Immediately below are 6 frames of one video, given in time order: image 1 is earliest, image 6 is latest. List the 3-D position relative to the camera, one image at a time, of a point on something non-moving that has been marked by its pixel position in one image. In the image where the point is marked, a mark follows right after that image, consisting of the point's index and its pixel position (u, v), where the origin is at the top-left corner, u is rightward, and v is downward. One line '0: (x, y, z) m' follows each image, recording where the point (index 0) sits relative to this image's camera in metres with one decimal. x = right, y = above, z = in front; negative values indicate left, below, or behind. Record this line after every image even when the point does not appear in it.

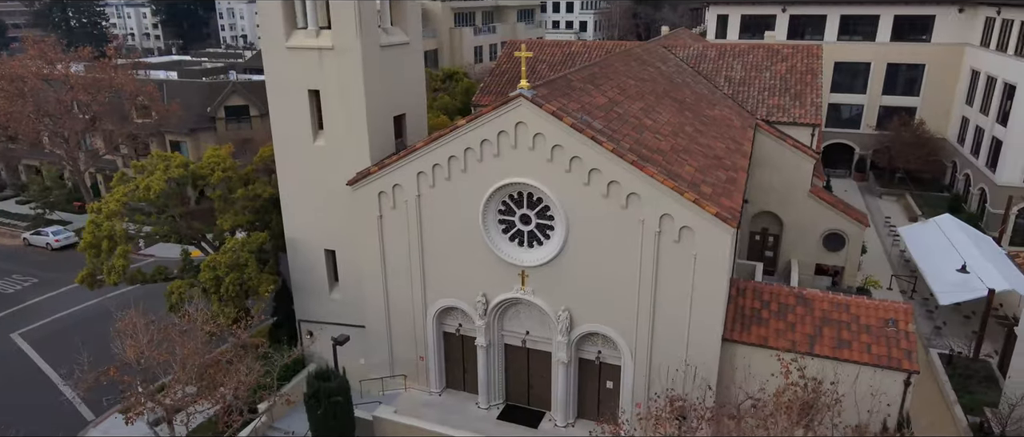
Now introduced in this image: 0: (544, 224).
0: (+0.9, -0.2, +18.9) m
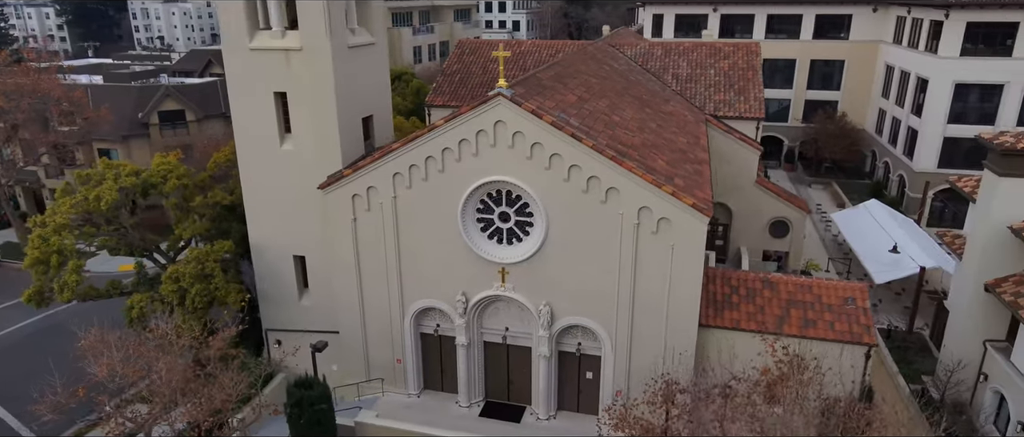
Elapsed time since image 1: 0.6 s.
0: (+0.3, -0.1, +19.2) m
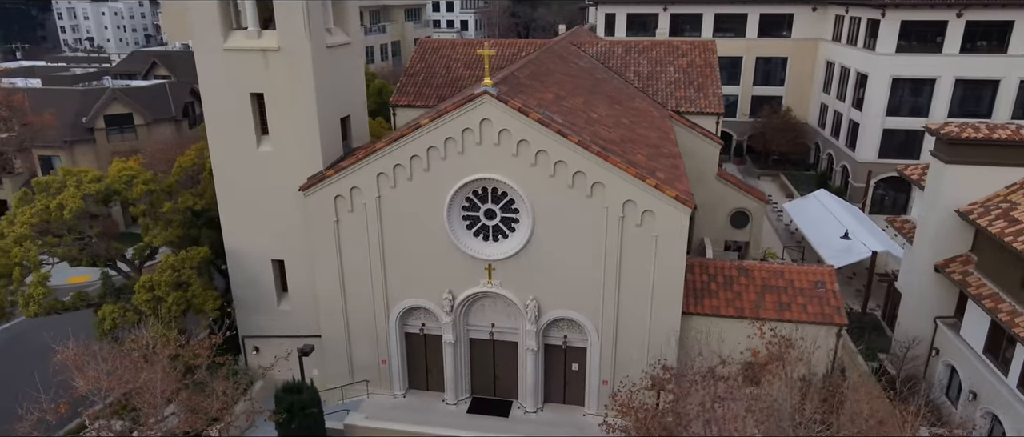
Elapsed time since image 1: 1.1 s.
0: (-0.1, 0.0, +19.5) m
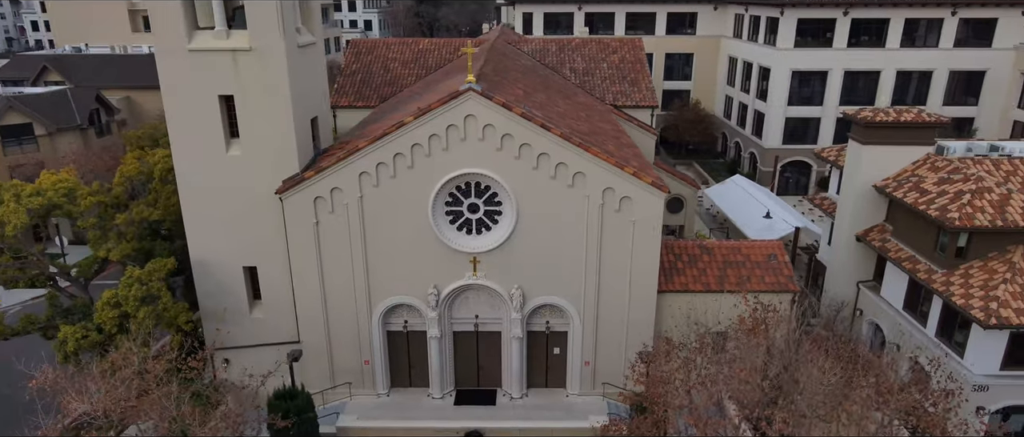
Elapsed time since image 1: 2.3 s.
0: (-0.6, +0.2, +20.1) m
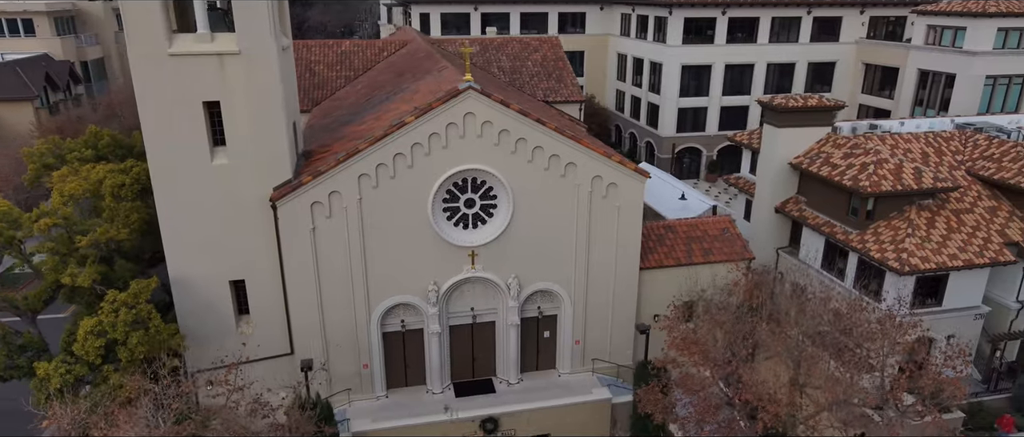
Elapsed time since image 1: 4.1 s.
0: (-0.8, +0.4, +20.8) m
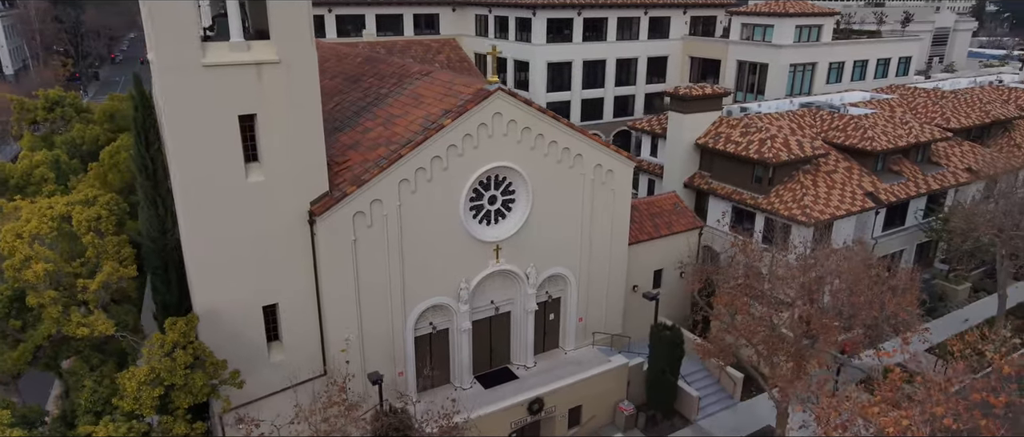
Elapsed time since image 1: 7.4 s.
0: (-0.2, +0.6, +21.7) m
